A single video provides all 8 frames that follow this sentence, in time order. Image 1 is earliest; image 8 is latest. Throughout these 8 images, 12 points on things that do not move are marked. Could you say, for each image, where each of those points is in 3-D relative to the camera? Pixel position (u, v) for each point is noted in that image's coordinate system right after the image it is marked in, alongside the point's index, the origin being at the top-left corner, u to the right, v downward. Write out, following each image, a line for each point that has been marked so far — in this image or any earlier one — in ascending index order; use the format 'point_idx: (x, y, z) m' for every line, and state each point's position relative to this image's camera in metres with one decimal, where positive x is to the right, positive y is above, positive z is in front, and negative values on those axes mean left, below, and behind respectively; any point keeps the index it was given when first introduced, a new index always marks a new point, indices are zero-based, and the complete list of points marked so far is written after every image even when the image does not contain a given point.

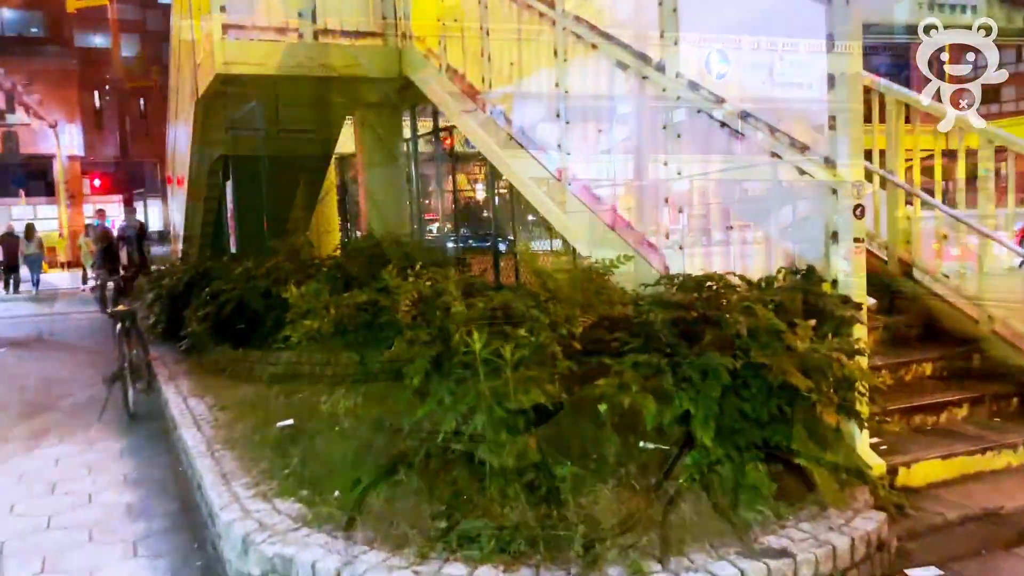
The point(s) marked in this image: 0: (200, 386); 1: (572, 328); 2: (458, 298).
0: (-2.6, -0.8, +6.8) m
1: (+0.3, -0.2, +4.0) m
2: (-0.3, -0.1, +4.5) m
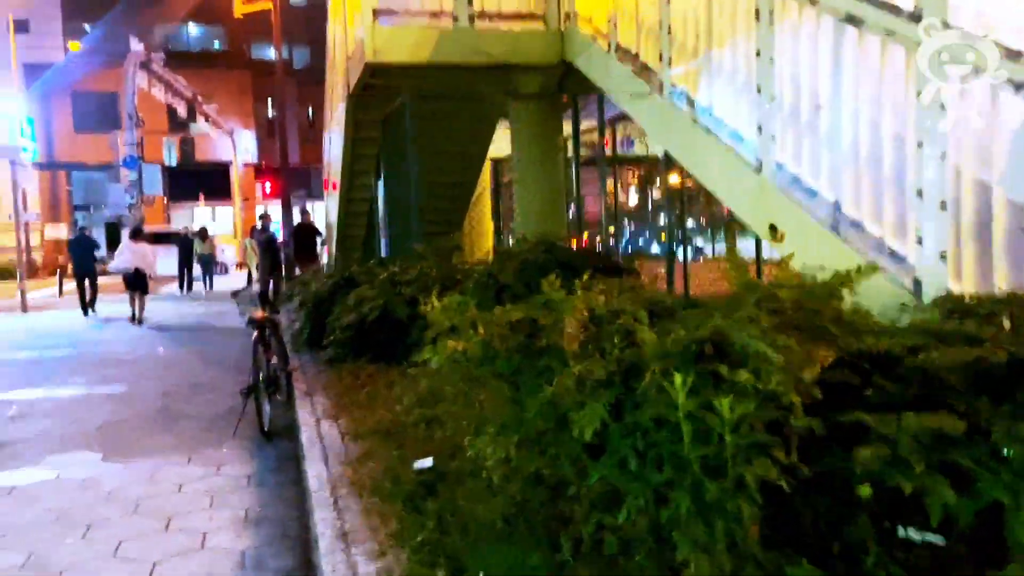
0: (-1.3, -0.9, +6.1) m
1: (+1.0, -0.3, +2.8) m
2: (+0.5, -0.1, +3.4) m
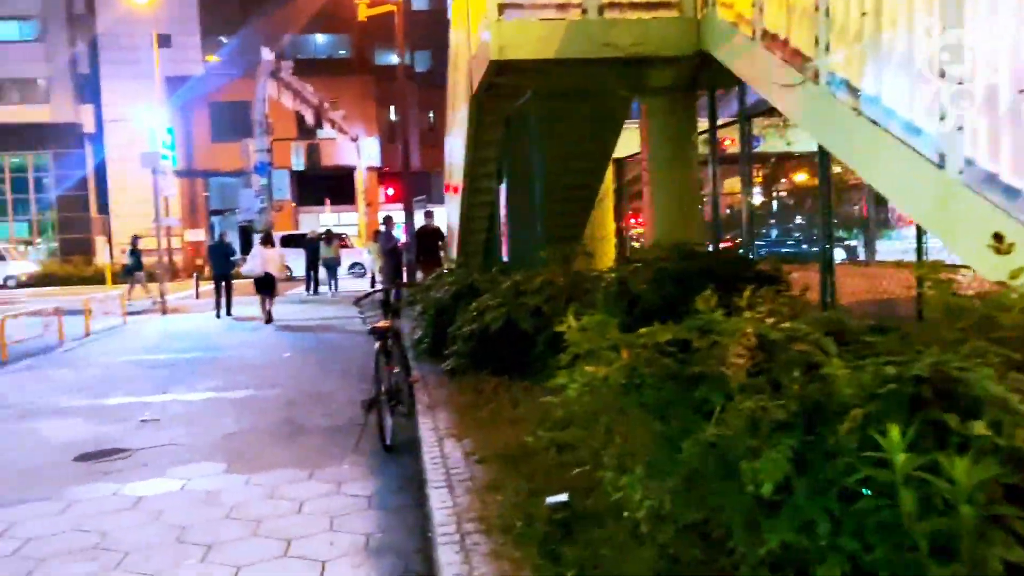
0: (-0.4, -0.9, +5.8) m
1: (+1.5, -0.4, +2.2) m
2: (+1.1, -0.2, +2.8) m
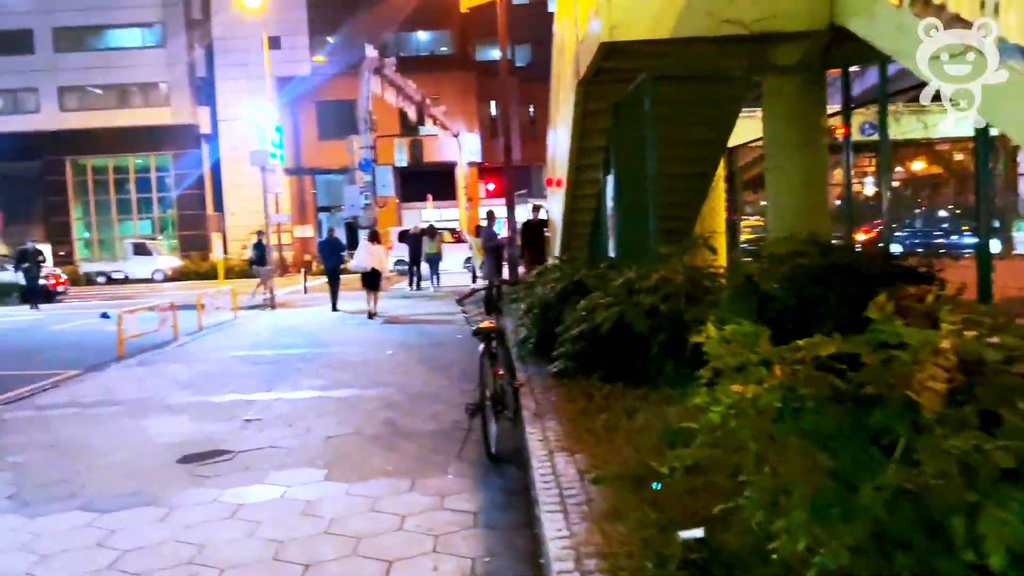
0: (+0.4, -0.9, +5.3) m
1: (+1.8, -0.4, +1.6) m
2: (+1.4, -0.2, +2.2) m
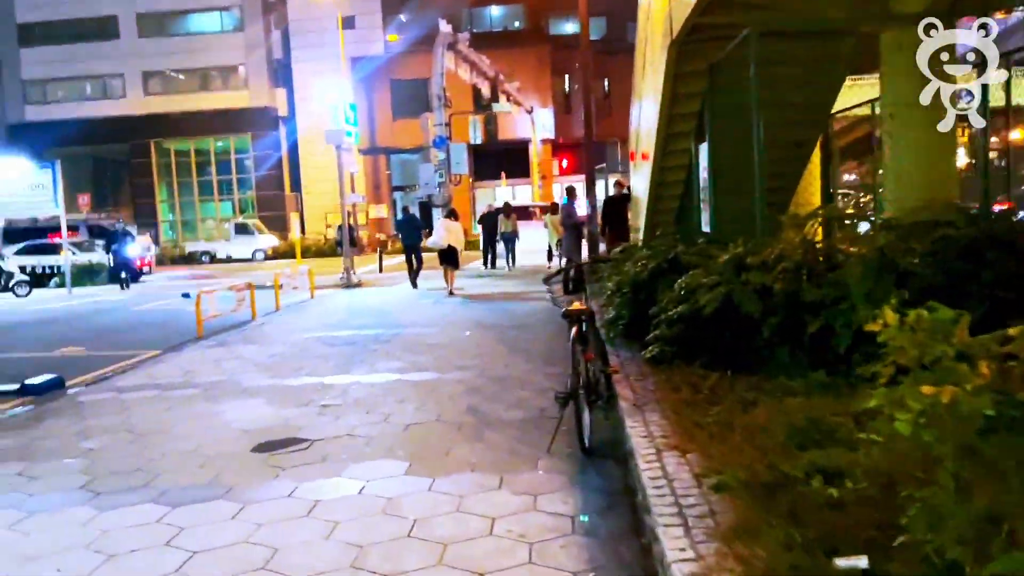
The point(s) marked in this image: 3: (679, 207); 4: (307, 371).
0: (+1.0, -0.8, +4.8) m
1: (+2.0, -0.3, +0.9) m
2: (+1.7, -0.2, +1.6) m
3: (+2.4, +1.2, +12.0) m
4: (-2.2, -0.9, +9.0) m
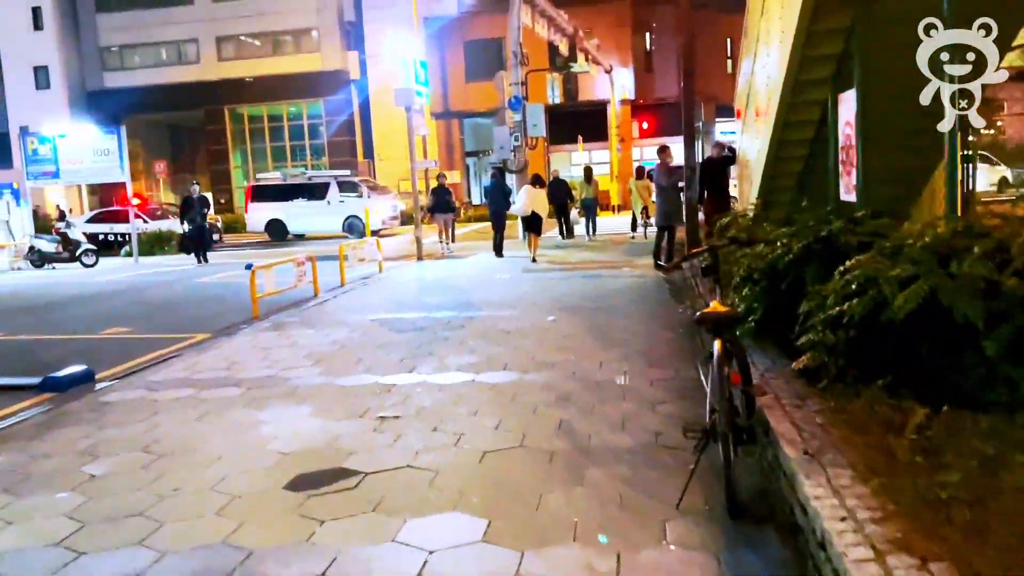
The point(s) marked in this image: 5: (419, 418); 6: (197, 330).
0: (+1.4, -0.8, +3.2) m
1: (+2.2, -0.5, -0.8) m
2: (+2.0, -0.3, -0.1) m
3: (+3.5, +1.4, +10.2) m
4: (-1.3, -0.7, +7.7) m
5: (-0.6, -0.9, +5.8) m
6: (-3.9, -0.5, +10.4) m
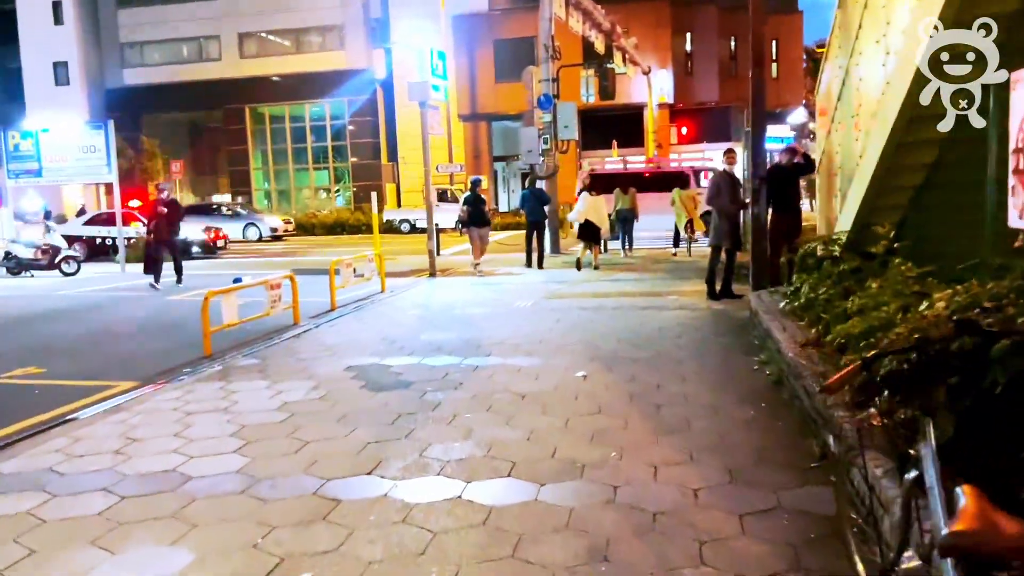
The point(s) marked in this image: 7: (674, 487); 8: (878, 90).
0: (+1.4, -1.2, +0.7) m
1: (+1.9, -0.9, -3.3) m
2: (+1.8, -0.7, -2.6) m
3: (+3.7, +1.0, +7.6) m
4: (-1.3, -1.1, +5.3) m
5: (-0.6, -1.3, +3.4) m
6: (-3.8, -0.8, +8.1) m
7: (+0.9, -1.1, +4.5) m
8: (+3.1, +1.7, +7.1) m
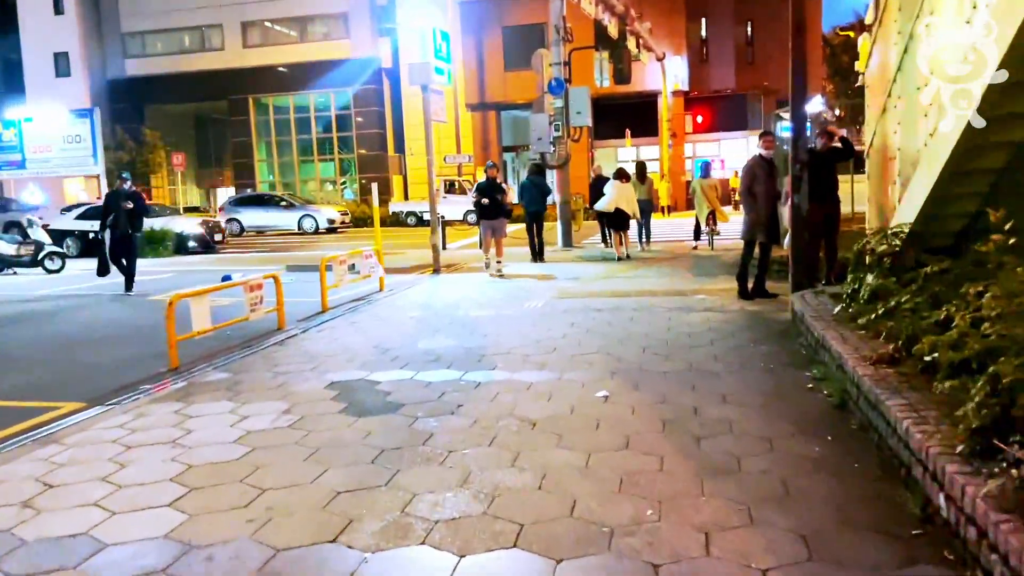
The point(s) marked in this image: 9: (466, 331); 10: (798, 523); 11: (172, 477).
0: (+1.3, -1.3, -0.4) m
1: (+1.9, -1.0, -4.4) m
2: (+1.7, -0.8, -3.7) m
3: (+3.8, +1.0, +6.4) m
4: (-1.2, -1.1, +4.2) m
5: (-0.6, -1.3, +2.3) m
6: (-3.7, -0.9, +7.0) m
7: (+0.9, -1.1, +3.4) m
8: (+3.2, +1.7, +5.9) m
9: (-0.5, -0.4, +8.9) m
10: (+1.3, -1.1, +3.8) m
11: (-1.9, -1.1, +4.7) m
